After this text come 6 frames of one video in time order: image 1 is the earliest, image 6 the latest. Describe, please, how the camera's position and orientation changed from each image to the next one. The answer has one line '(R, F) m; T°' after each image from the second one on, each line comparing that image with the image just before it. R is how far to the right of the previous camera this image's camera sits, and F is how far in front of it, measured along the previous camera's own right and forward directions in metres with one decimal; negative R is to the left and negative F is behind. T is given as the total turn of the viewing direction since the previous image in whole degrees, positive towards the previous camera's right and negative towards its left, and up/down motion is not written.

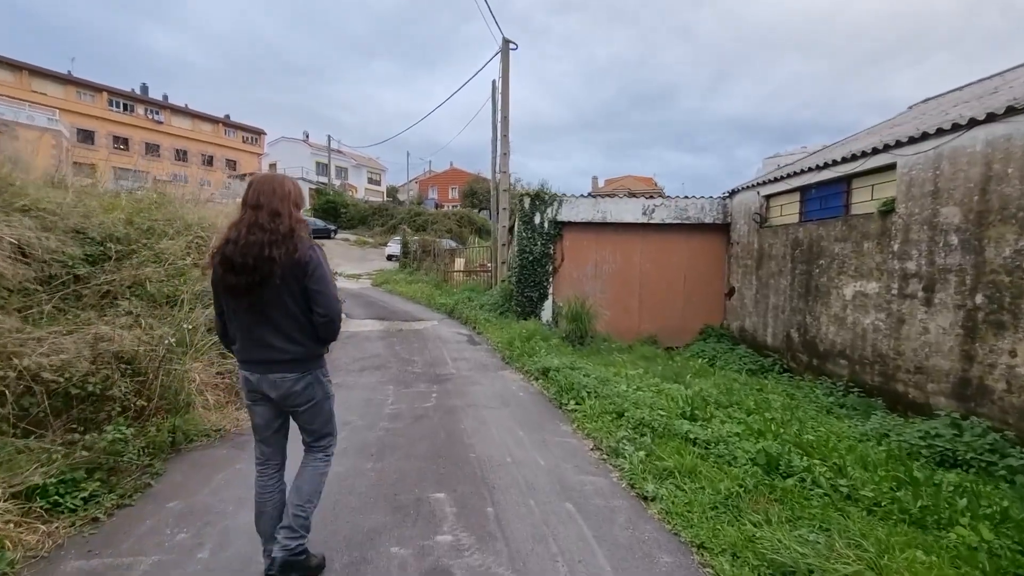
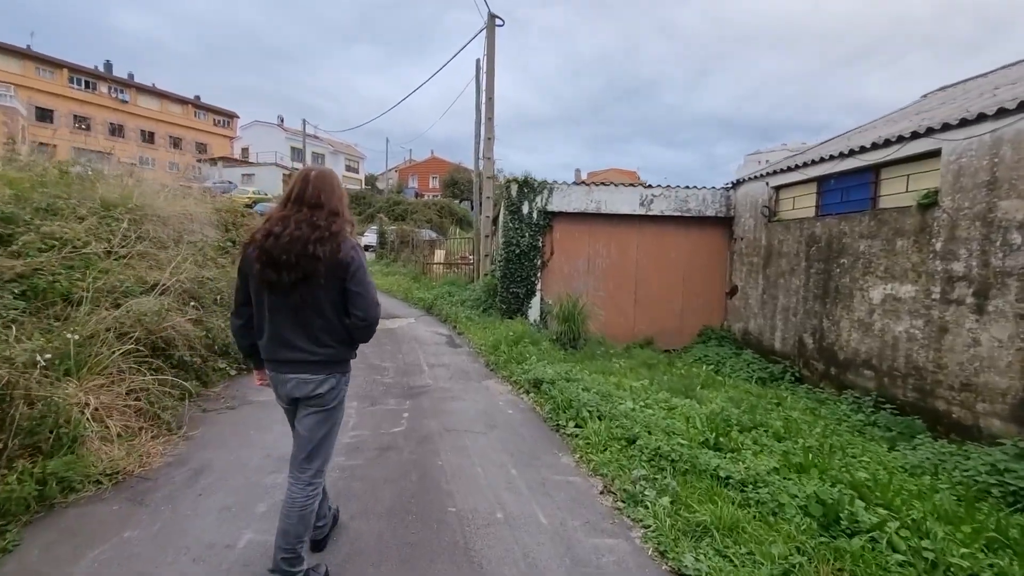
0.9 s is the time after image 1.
(-0.1, +0.9) m; +2°
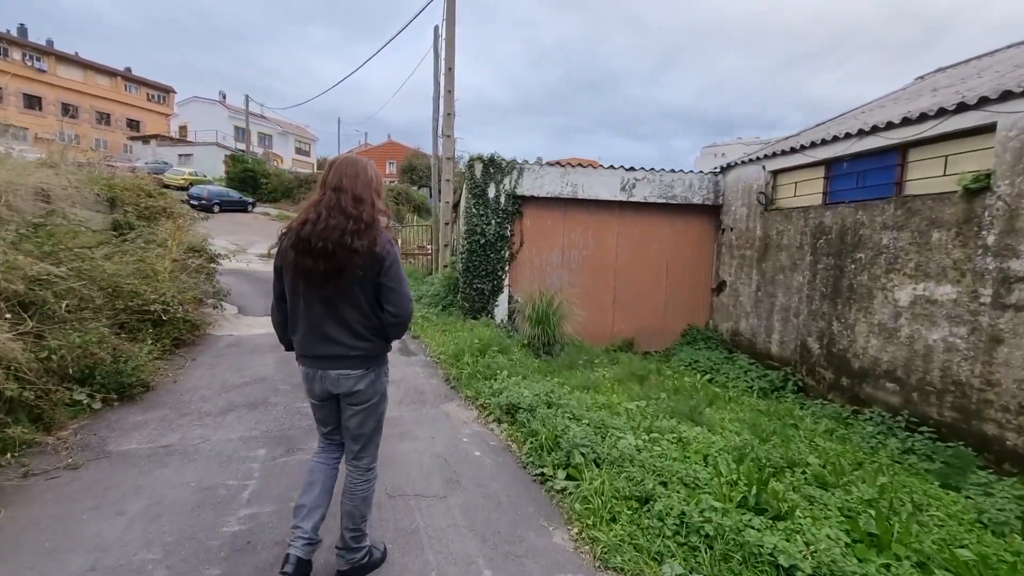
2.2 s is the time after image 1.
(-0.1, +1.3) m; +5°
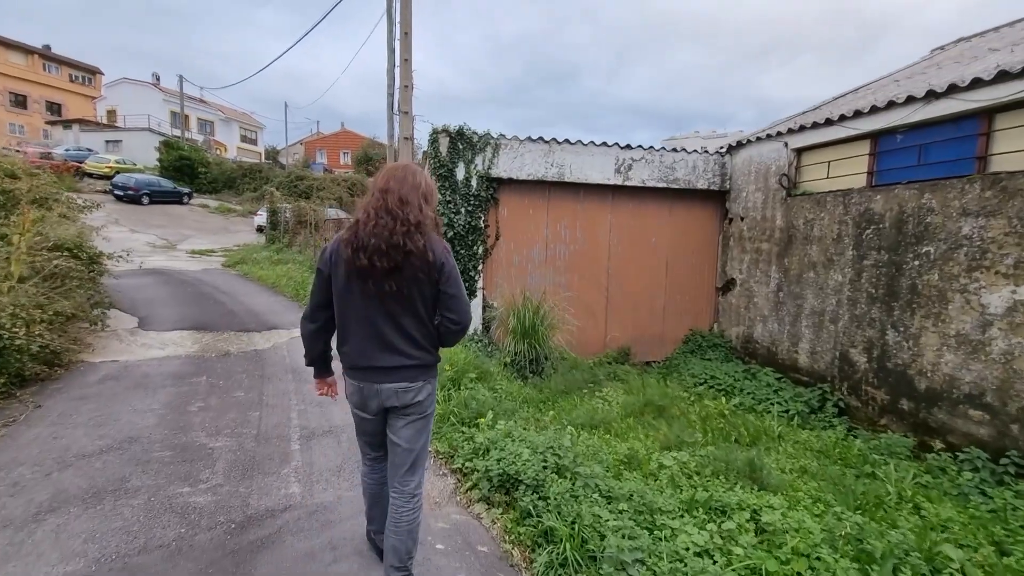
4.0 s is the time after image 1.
(-0.2, +1.5) m; +5°
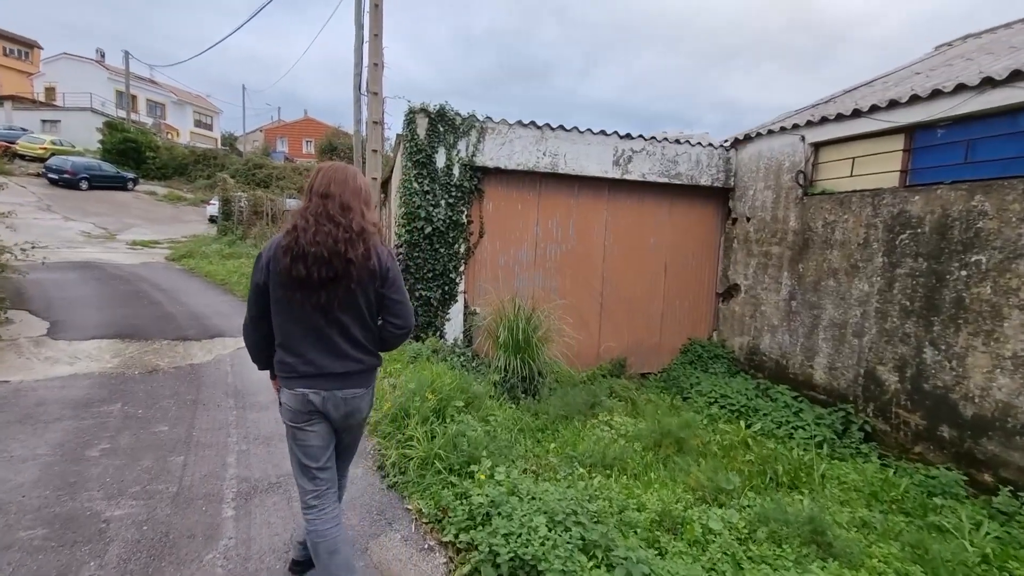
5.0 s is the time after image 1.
(-0.2, +0.8) m; +4°
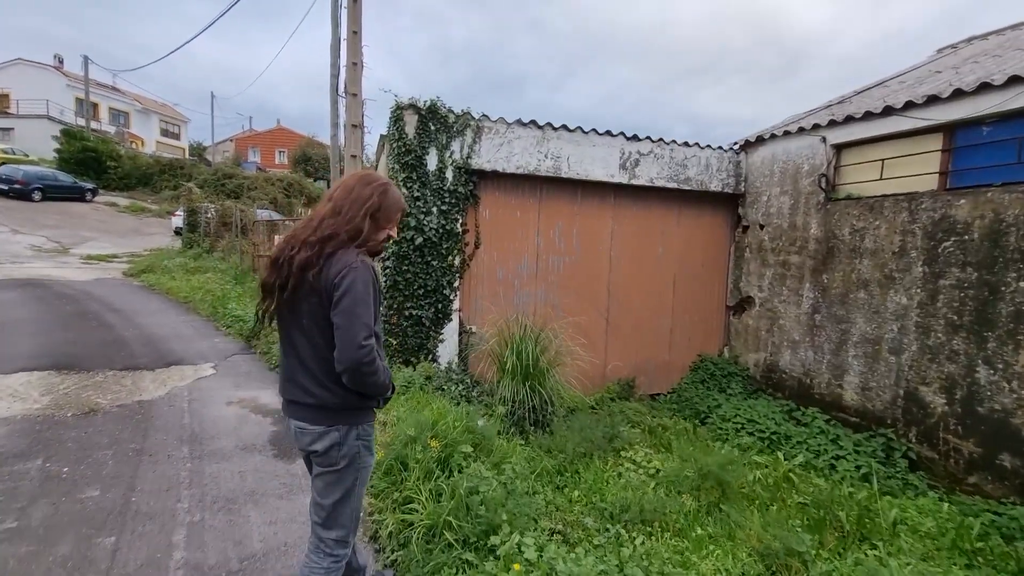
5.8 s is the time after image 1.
(-0.3, +0.6) m; +3°
